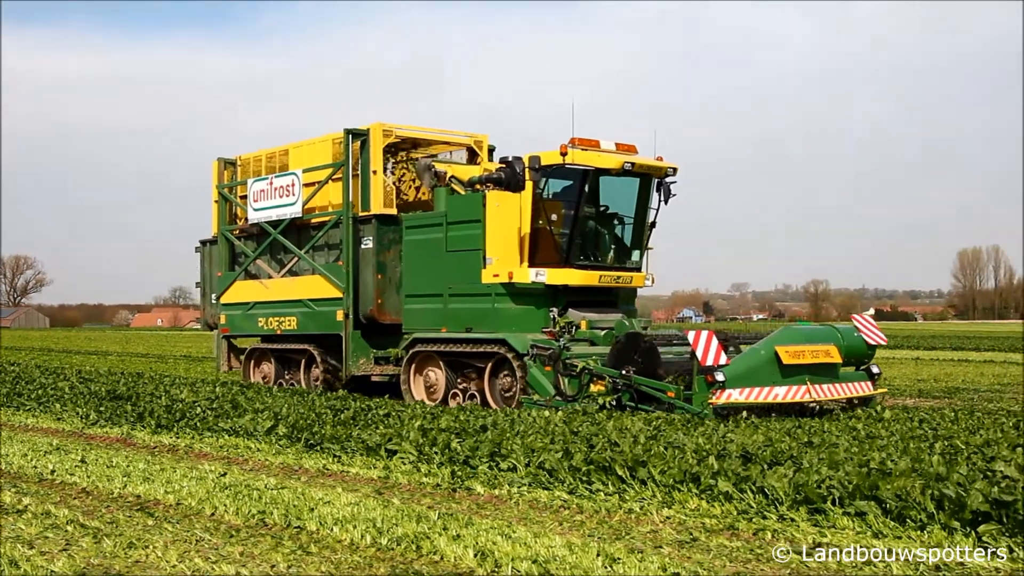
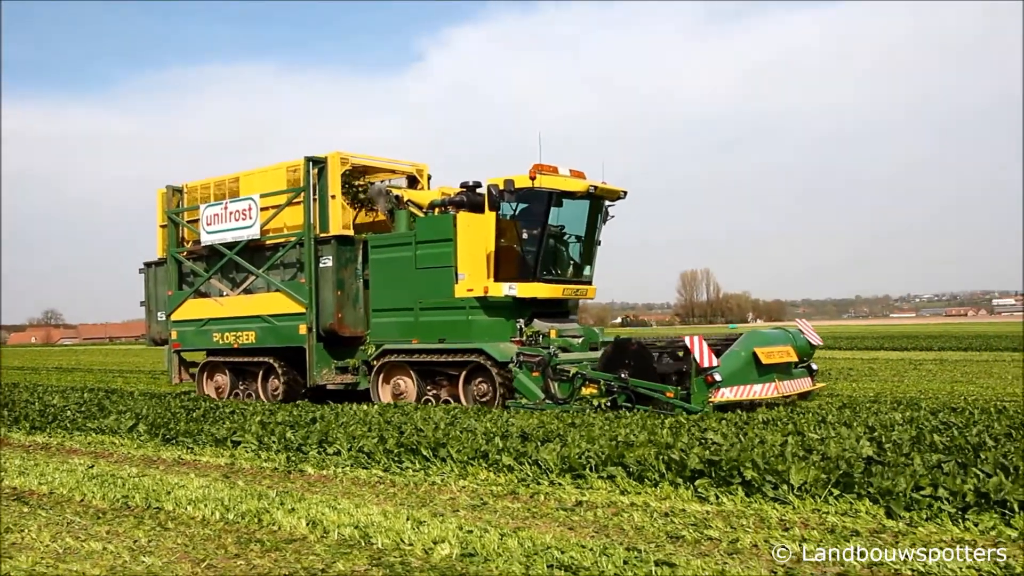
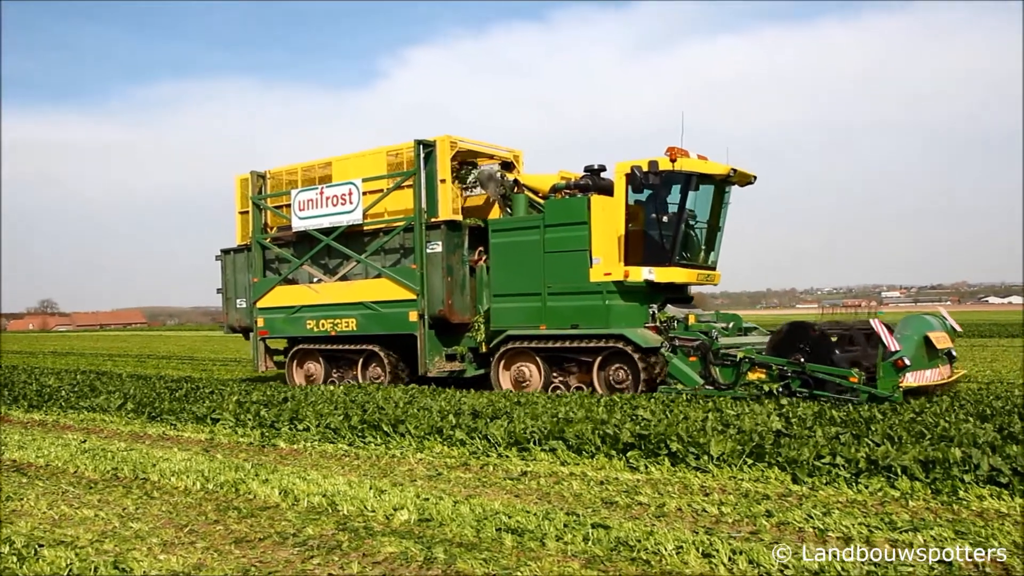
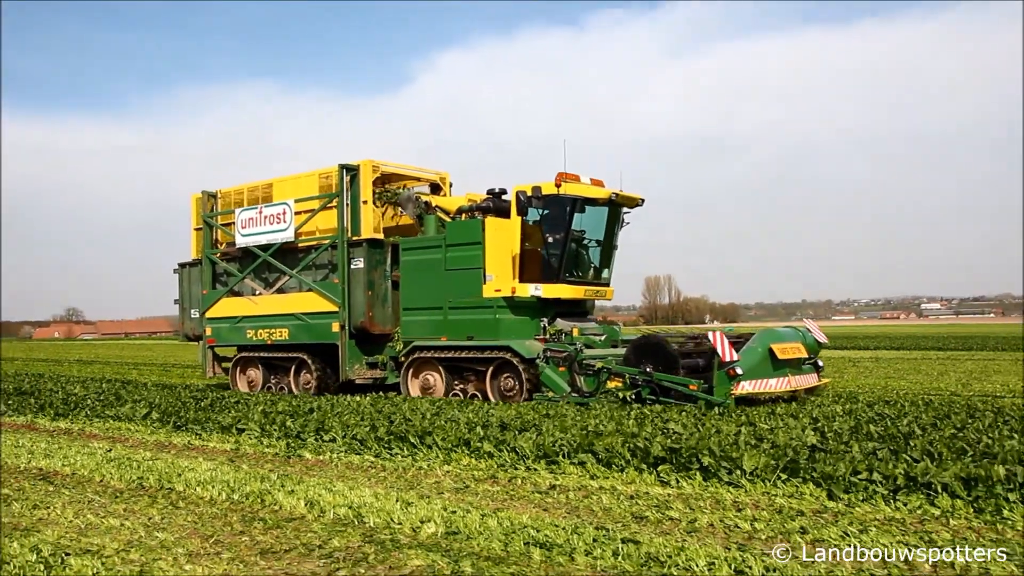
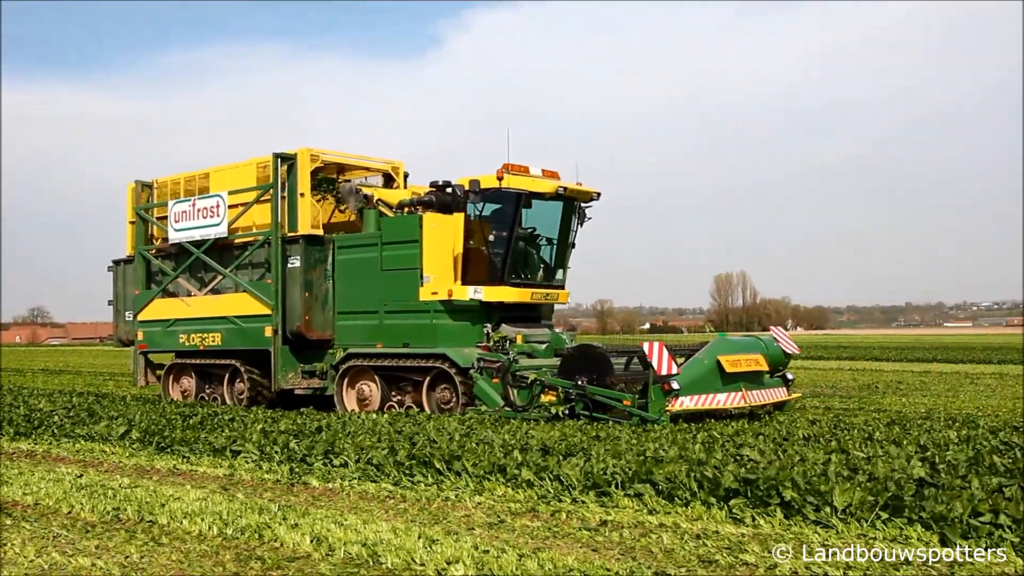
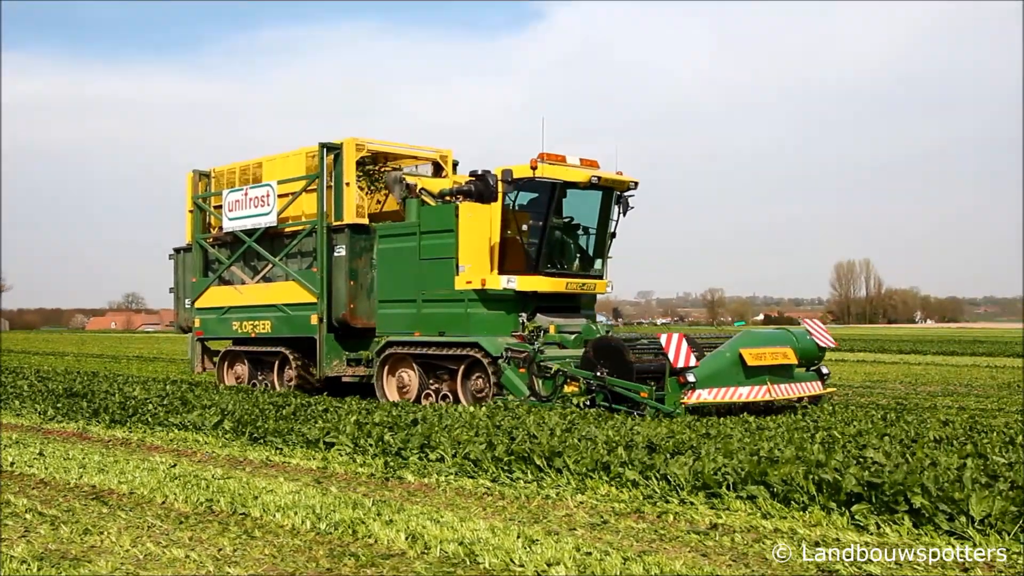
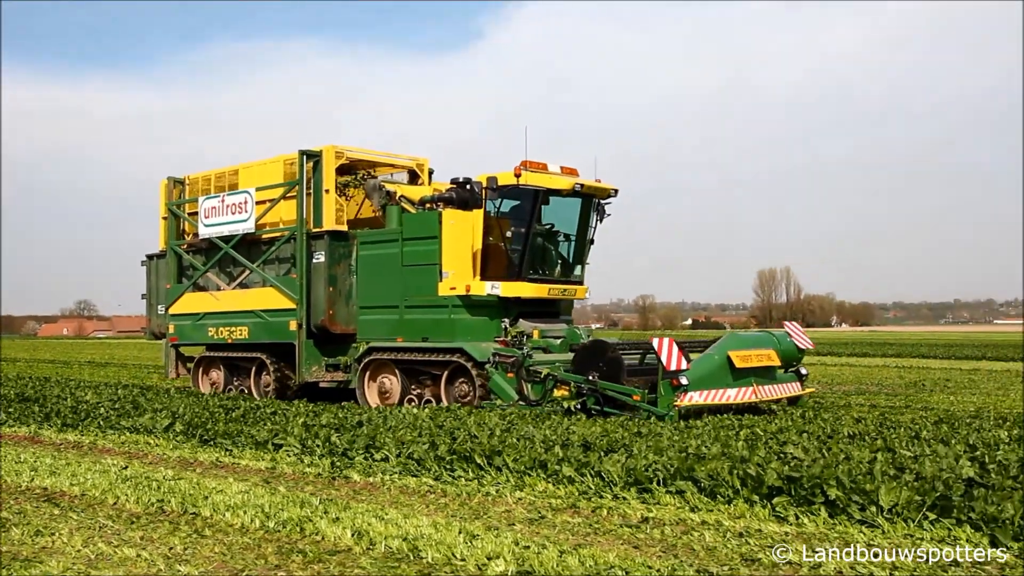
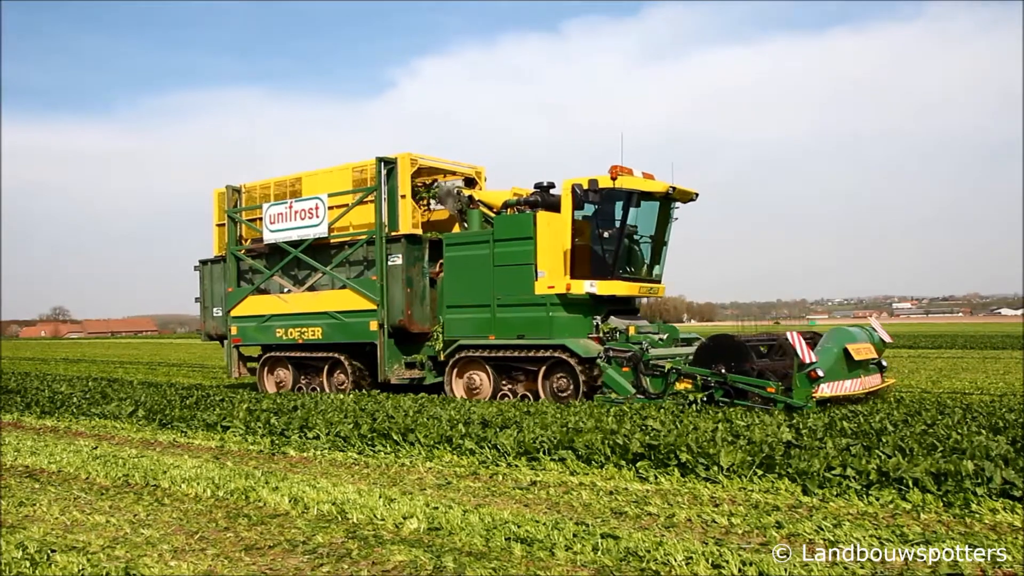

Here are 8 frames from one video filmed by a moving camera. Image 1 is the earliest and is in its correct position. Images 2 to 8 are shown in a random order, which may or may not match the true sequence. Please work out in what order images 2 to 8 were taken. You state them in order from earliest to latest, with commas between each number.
6, 7, 5, 2, 4, 8, 3
